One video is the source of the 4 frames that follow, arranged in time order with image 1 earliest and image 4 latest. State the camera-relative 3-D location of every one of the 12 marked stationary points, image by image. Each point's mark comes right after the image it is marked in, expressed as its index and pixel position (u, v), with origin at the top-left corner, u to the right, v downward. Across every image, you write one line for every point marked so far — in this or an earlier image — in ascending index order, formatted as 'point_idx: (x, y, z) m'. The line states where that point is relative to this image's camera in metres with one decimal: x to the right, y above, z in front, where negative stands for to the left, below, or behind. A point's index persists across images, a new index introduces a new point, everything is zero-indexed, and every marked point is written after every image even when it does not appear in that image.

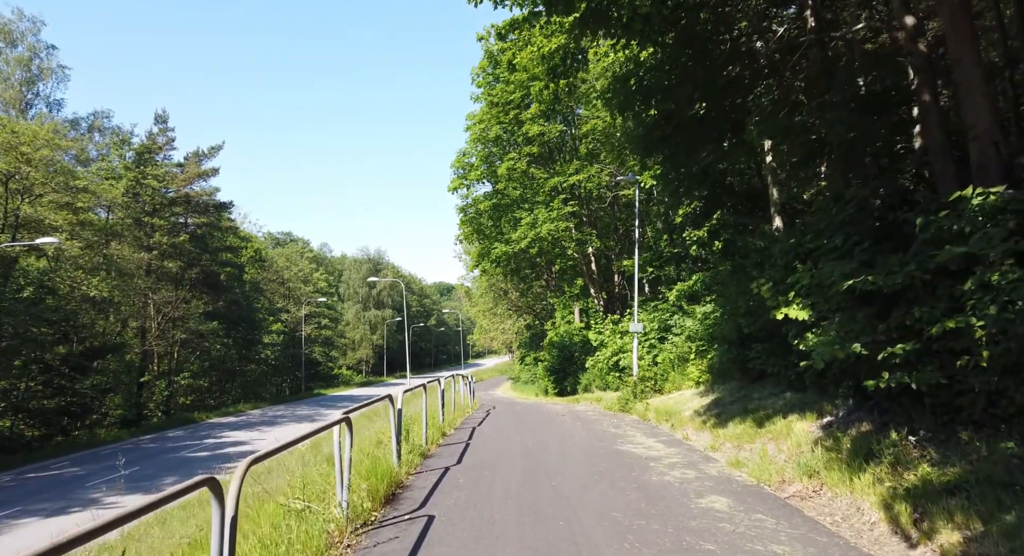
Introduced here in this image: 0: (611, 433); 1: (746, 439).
0: (+1.8, -2.8, +13.3) m
1: (+3.2, -2.2, +9.9) m
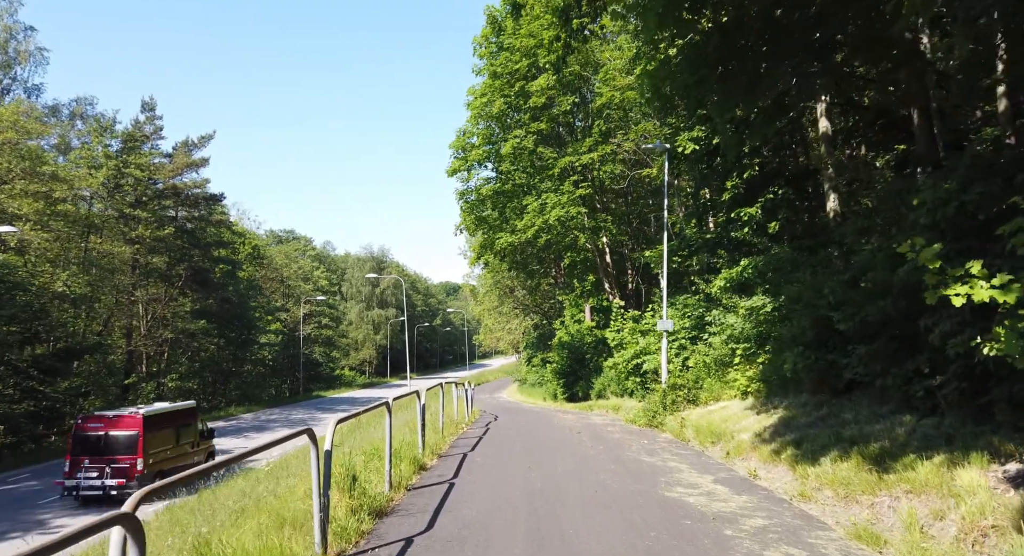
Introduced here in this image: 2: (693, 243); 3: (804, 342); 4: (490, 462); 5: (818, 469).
0: (+1.9, -2.5, +10.0) m
1: (+3.2, -1.9, +6.6) m
2: (+4.7, +0.9, +18.8) m
3: (+4.1, -0.9, +10.0) m
4: (-0.3, -2.6, +10.3) m
5: (+3.2, -2.0, +7.6) m
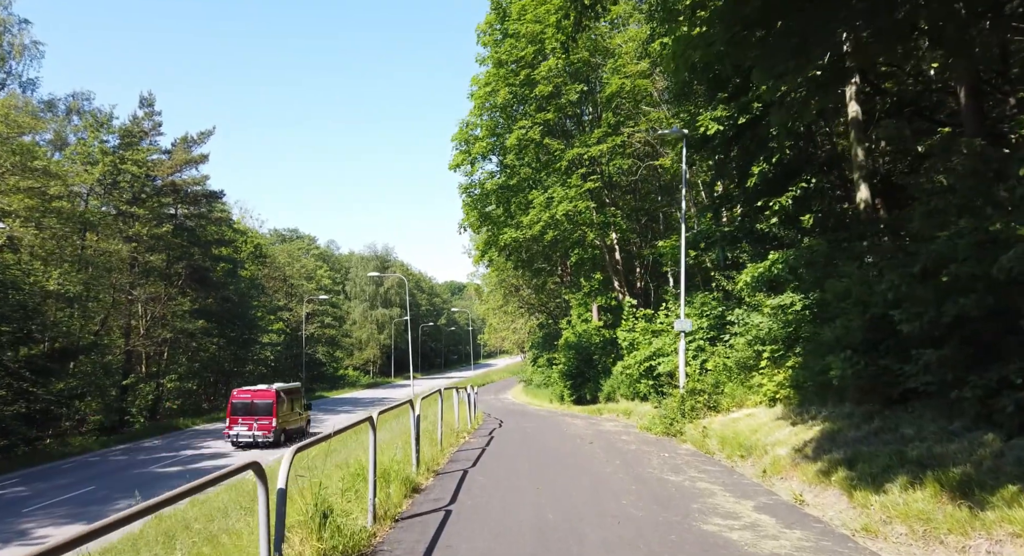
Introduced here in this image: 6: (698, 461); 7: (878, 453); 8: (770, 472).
0: (+2.0, -2.5, +8.8) m
1: (+3.3, -1.9, +5.4) m
2: (+4.9, +1.0, +17.6) m
3: (+4.1, -0.8, +8.8) m
4: (-0.2, -2.6, +9.1) m
5: (+3.3, -1.9, +6.4) m
6: (+2.7, -2.7, +10.6) m
7: (+3.8, -1.8, +7.5) m
8: (+3.2, -2.4, +8.9) m
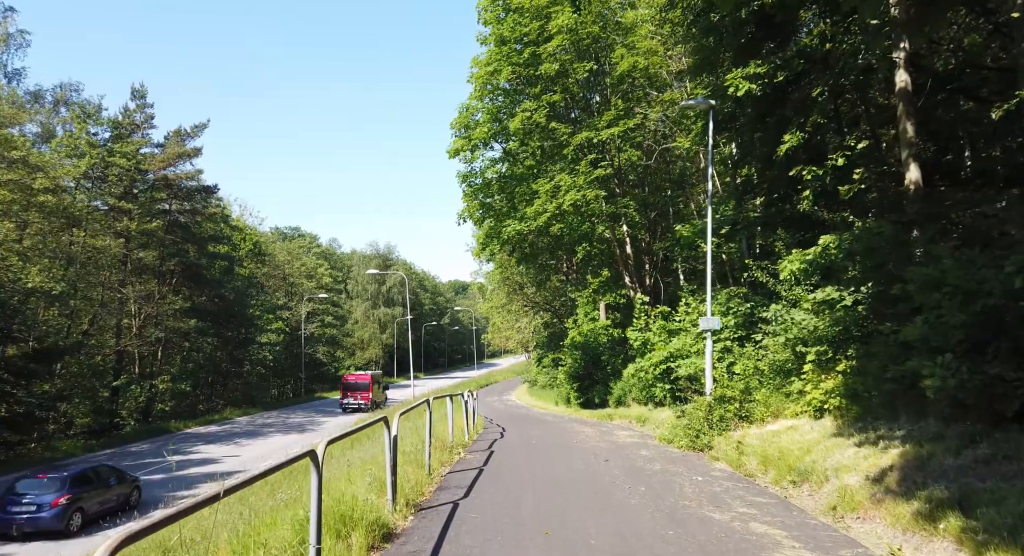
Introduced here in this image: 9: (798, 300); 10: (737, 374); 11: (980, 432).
0: (+2.0, -2.3, +7.0) m
1: (+3.3, -1.7, +3.5) m
2: (+4.9, +1.1, +15.7) m
3: (+4.1, -0.6, +6.9) m
4: (-0.2, -2.4, +7.2) m
5: (+3.3, -1.8, +4.5) m
6: (+2.7, -2.5, +8.7) m
7: (+3.8, -1.7, +5.6) m
8: (+3.2, -2.2, +7.0) m
9: (+5.1, -0.4, +12.9) m
10: (+4.6, -1.9, +14.6) m
11: (+4.4, -1.4, +6.9) m
